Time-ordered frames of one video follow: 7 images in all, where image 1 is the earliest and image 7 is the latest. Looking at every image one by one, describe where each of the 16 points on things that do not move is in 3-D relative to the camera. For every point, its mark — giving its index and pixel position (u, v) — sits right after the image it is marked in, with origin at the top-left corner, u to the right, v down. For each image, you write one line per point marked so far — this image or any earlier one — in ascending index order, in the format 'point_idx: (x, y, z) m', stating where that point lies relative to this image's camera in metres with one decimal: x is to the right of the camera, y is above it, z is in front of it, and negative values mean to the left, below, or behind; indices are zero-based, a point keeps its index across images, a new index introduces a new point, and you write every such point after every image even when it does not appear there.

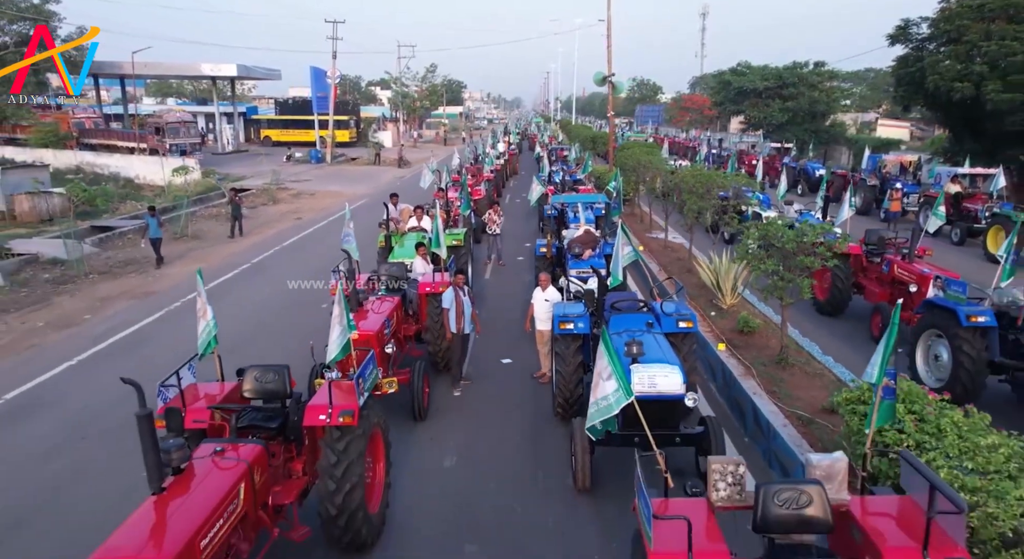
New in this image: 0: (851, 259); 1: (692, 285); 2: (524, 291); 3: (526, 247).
0: (+5.5, +0.3, +10.7) m
1: (+2.9, -0.1, +10.6) m
2: (+0.2, -0.2, +12.2) m
3: (+0.3, +0.8, +15.5) m
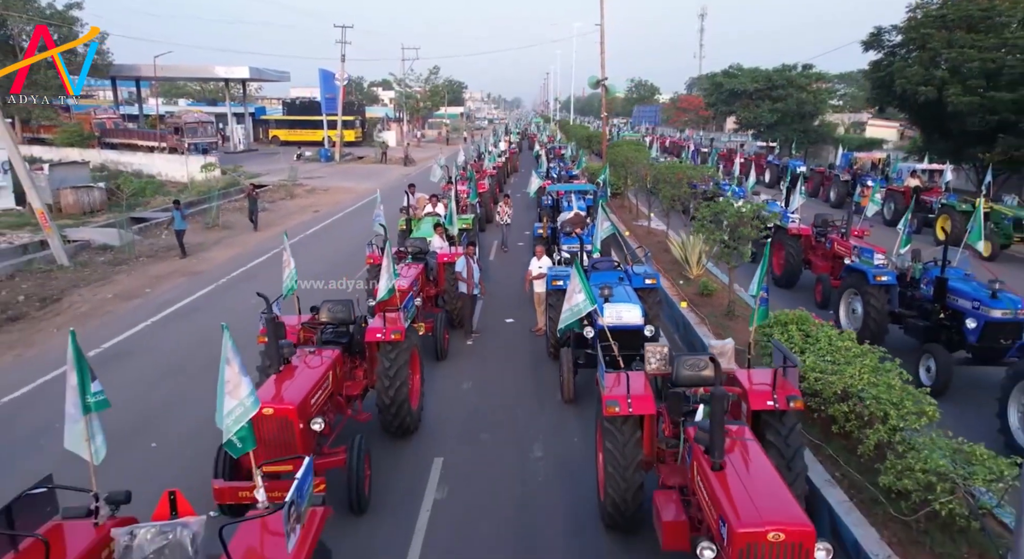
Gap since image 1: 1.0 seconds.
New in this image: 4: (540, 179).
0: (+5.5, +0.7, +12.6) m
1: (+2.9, +0.4, +12.5) m
2: (+0.2, +0.2, +14.2) m
3: (+0.3, +1.2, +17.4) m
4: (+0.7, +2.5, +16.9) m
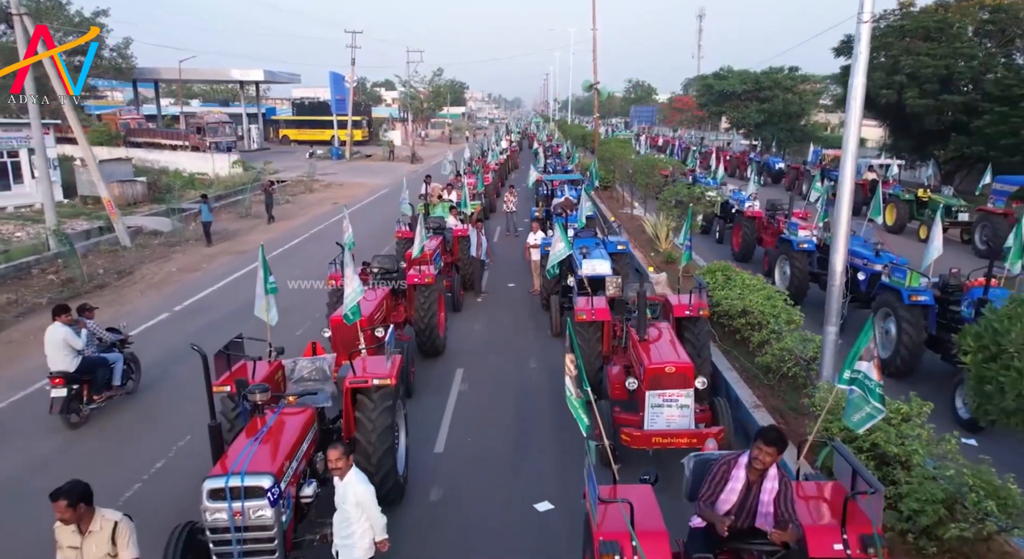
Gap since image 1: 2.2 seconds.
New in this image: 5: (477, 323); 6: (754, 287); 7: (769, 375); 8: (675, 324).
0: (+5.5, +1.3, +15.2) m
1: (+2.9, +0.9, +15.1) m
2: (+0.2, +0.8, +16.7) m
3: (+0.4, +1.8, +20.0) m
4: (+0.8, +3.1, +19.5) m
5: (-0.6, -0.7, +11.4) m
6: (+3.1, -0.1, +8.7) m
7: (+2.8, -1.1, +7.4) m
8: (+1.9, -0.5, +7.7) m
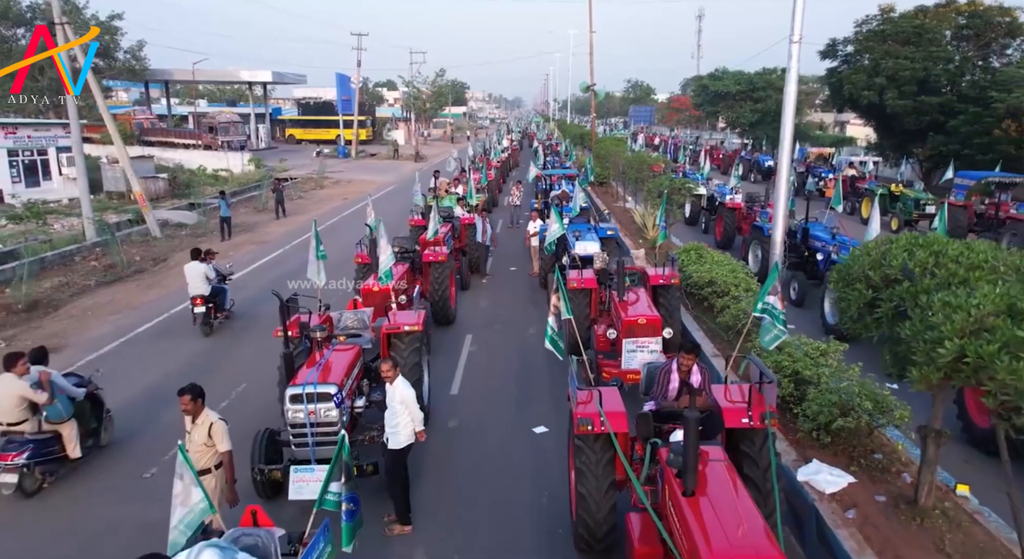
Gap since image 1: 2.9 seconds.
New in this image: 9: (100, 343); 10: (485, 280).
0: (+5.6, +1.7, +16.7) m
1: (+3.0, +1.3, +16.5) m
2: (+0.3, +1.2, +18.2) m
3: (+0.4, +2.1, +21.4) m
4: (+0.8, +3.5, +21.0) m
5: (-0.5, -0.4, +12.9) m
6: (+3.2, +0.3, +10.2) m
7: (+2.9, -0.7, +8.9) m
8: (+1.9, -0.2, +9.2) m
9: (-6.9, -1.0, +11.1) m
10: (-0.6, 0.0, +14.4) m
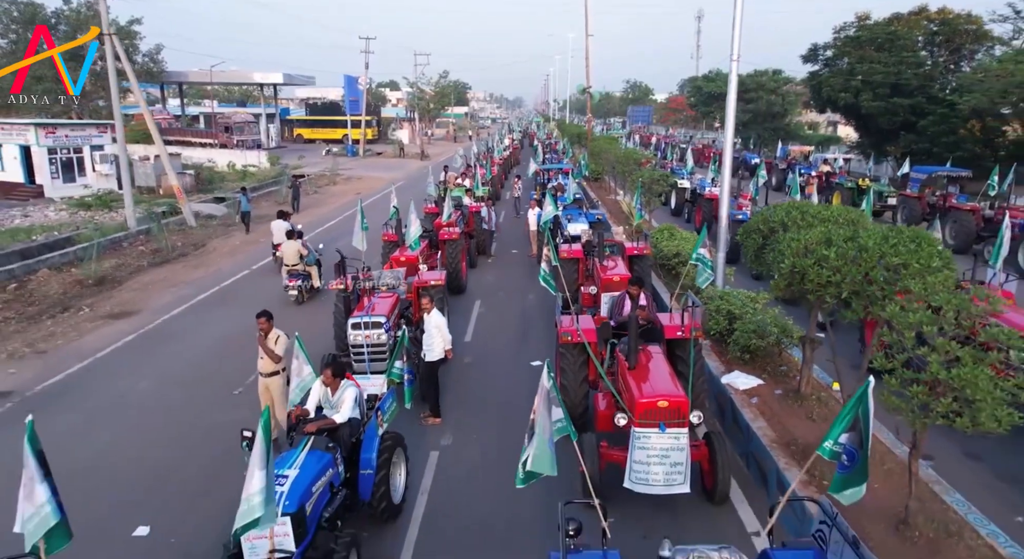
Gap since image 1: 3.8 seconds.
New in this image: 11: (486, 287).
0: (+5.6, +2.2, +18.7) m
1: (+3.0, +1.8, +18.6) m
2: (+0.3, +1.7, +20.3) m
3: (+0.5, +2.6, +23.5) m
4: (+0.9, +3.9, +23.0) m
5: (-0.5, +0.1, +15.0) m
6: (+3.2, +0.7, +12.3) m
7: (+2.9, -0.2, +11.0) m
8: (+1.9, +0.3, +11.2) m
9: (-6.8, -0.6, +13.2) m
10: (-0.5, +0.5, +16.5) m
11: (-0.5, -0.2, +13.9) m
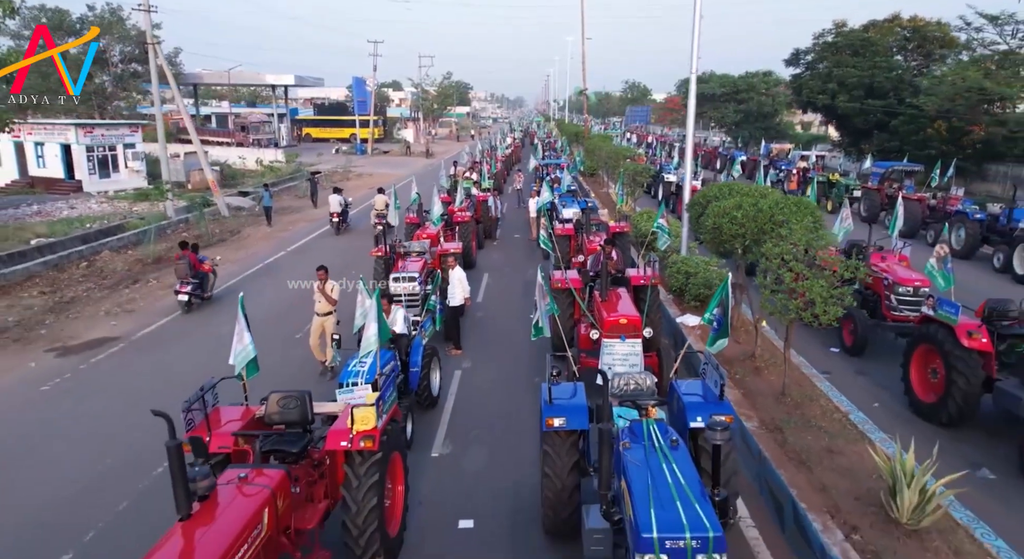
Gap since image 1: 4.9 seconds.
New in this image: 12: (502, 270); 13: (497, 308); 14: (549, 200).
0: (+5.7, +2.7, +21.1) m
1: (+3.1, +2.3, +20.9) m
2: (+0.4, +2.2, +22.6) m
3: (+0.6, +3.2, +25.9) m
4: (+0.9, +4.5, +25.4) m
5: (-0.4, +0.6, +17.3) m
6: (+3.3, +1.3, +14.6) m
7: (+3.0, +0.3, +13.3) m
8: (+2.0, +0.9, +13.6) m
9: (-6.7, 0.0, +15.6) m
10: (-0.5, +1.0, +18.8) m
11: (-0.5, +0.4, +16.3) m
12: (-0.2, +0.2, +15.7) m
13: (-0.3, -0.6, +12.5) m
14: (+0.9, +1.8, +14.6) m
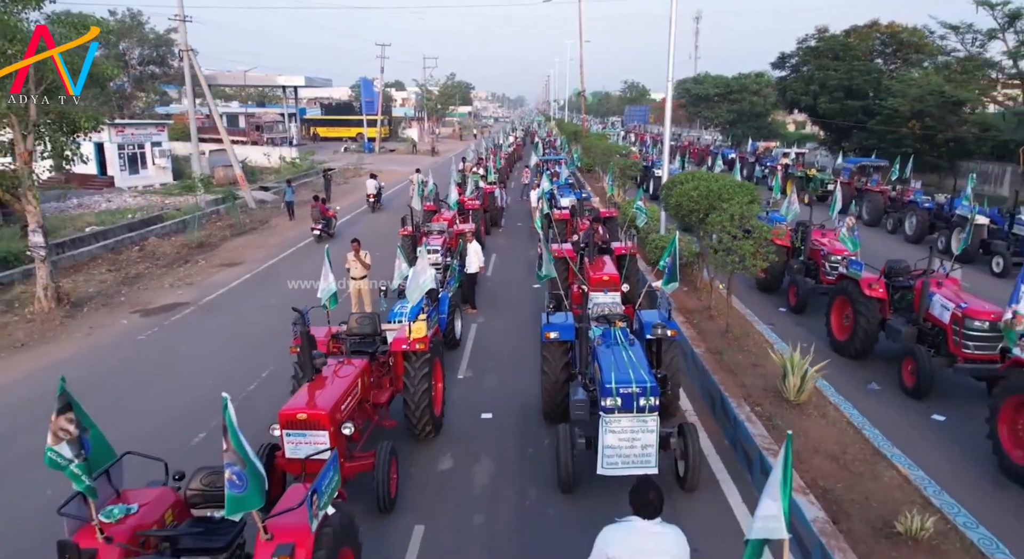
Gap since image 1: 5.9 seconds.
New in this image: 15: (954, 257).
0: (+5.8, +3.2, +23.2) m
1: (+3.2, +2.8, +23.1) m
2: (+0.5, +2.7, +24.8) m
3: (+0.7, +3.7, +28.0) m
4: (+1.1, +5.0, +27.5) m
5: (-0.3, +1.1, +19.5) m
6: (+3.4, +1.8, +16.8) m
7: (+3.1, +0.8, +15.5) m
8: (+2.1, +1.4, +15.8) m
9: (-6.6, +0.5, +17.8) m
10: (-0.4, +1.5, +21.0) m
11: (-0.4, +0.9, +18.5) m
12: (-0.1, +0.7, +17.9) m
13: (-0.2, -0.1, +14.7) m
14: (+1.0, +2.3, +16.8) m
15: (+10.7, +0.6, +16.2) m
